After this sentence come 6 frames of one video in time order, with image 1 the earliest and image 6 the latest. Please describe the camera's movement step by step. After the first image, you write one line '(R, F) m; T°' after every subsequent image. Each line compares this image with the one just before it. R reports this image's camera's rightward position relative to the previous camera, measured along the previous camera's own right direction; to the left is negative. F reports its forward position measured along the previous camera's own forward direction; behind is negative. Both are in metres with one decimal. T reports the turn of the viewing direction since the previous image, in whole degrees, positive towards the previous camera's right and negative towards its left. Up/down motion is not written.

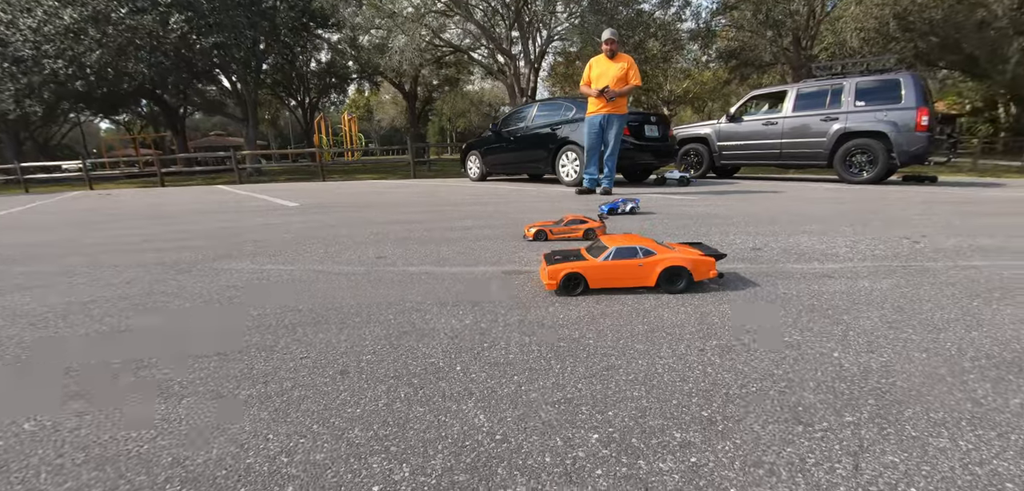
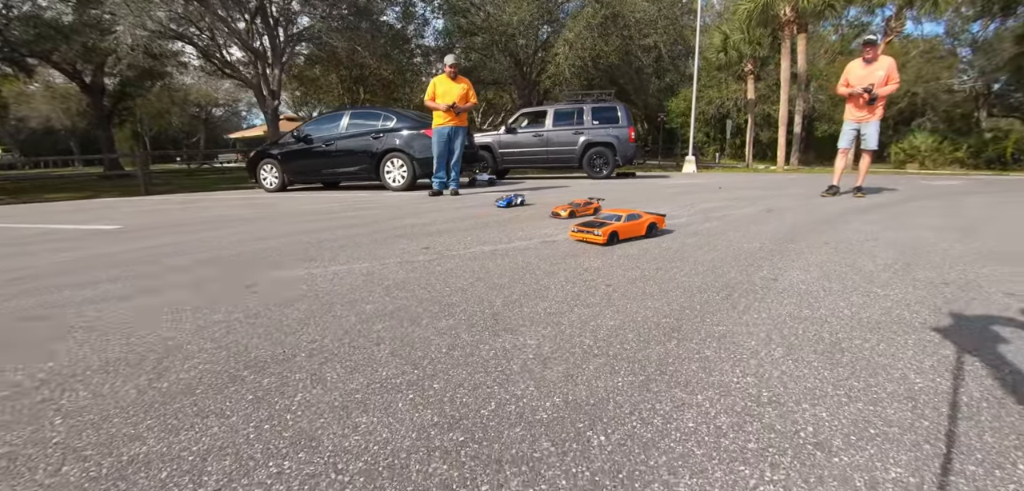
(-2.1, -0.7) m; +30°
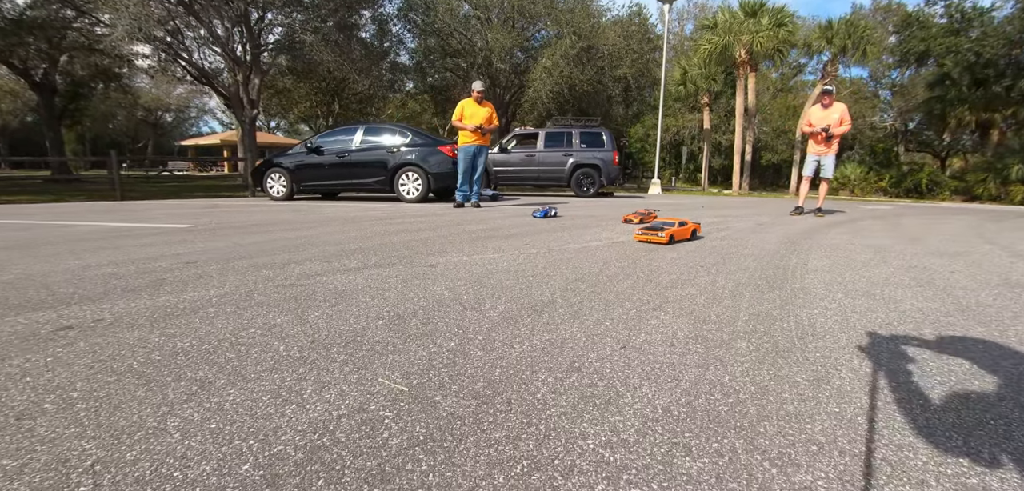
(-1.2, -1.0) m; +6°
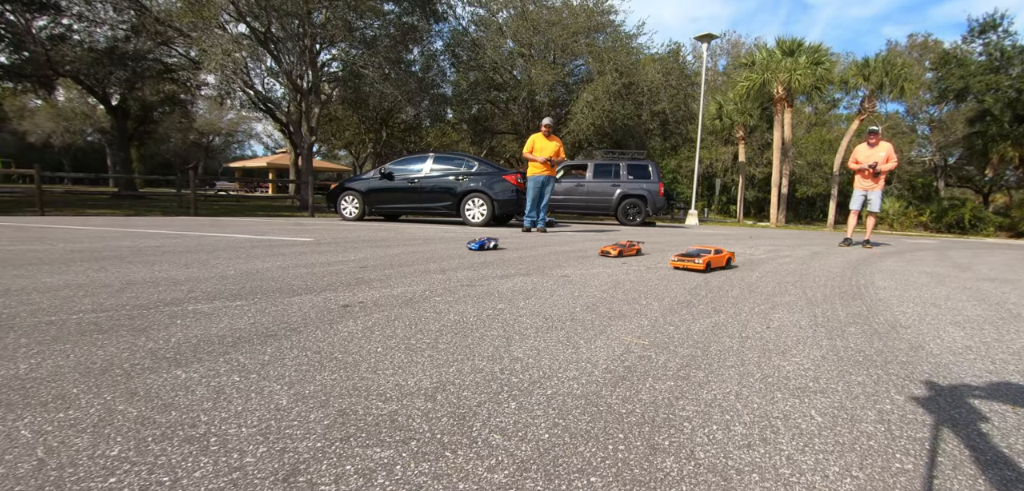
(-0.9, -1.0) m; -3°
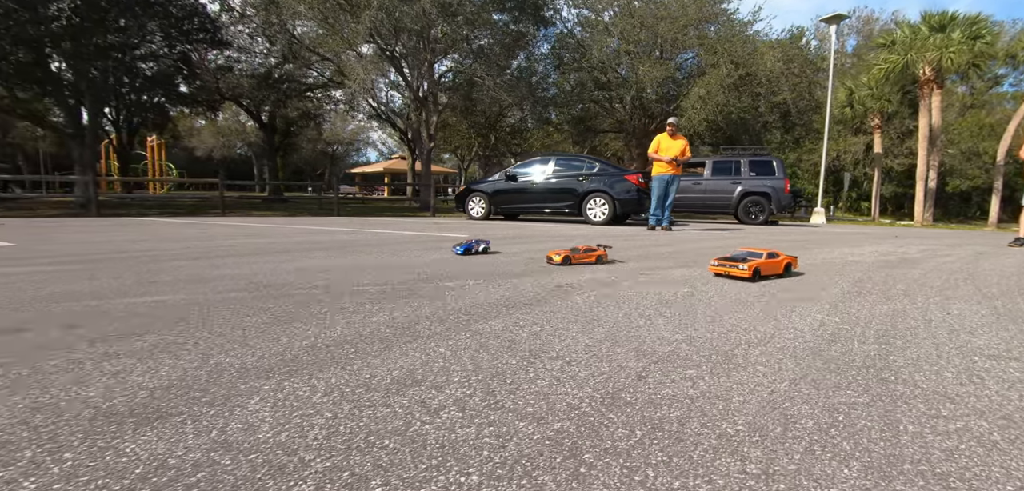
(-0.7, -0.9) m; -11°
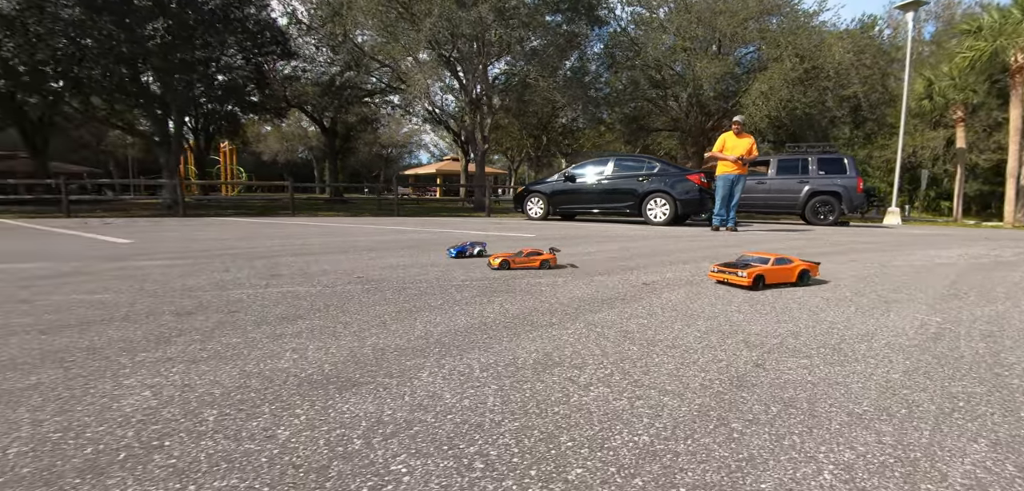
(-0.4, -0.4) m; -6°
